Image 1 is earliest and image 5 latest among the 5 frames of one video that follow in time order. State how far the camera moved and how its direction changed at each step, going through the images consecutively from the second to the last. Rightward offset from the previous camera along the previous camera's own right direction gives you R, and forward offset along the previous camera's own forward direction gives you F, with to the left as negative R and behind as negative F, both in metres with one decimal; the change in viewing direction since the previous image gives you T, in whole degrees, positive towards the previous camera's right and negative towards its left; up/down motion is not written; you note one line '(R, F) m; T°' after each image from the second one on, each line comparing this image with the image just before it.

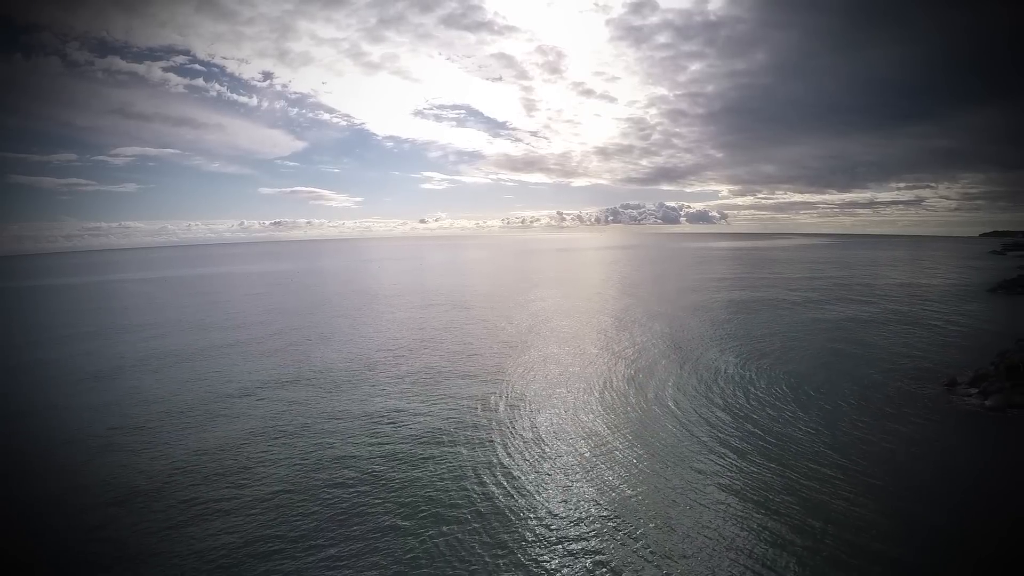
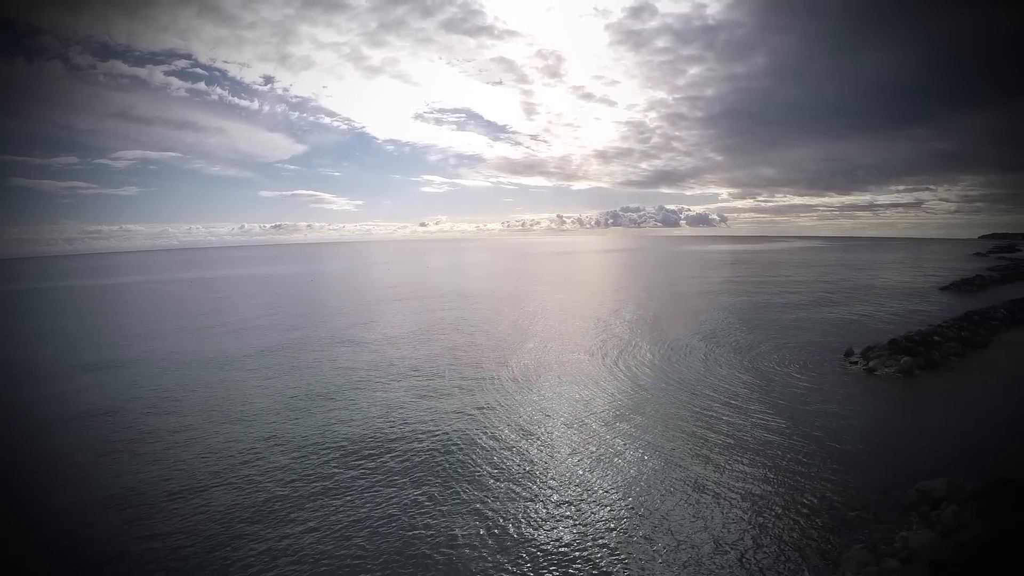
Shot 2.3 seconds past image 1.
(-1.6, -1.7) m; 0°
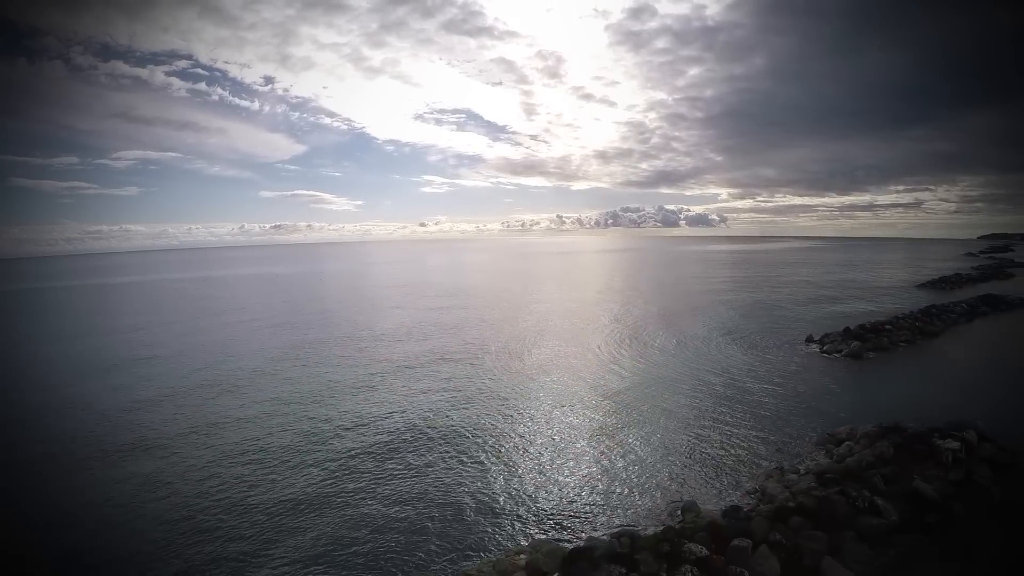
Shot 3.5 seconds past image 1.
(0.0, -3.2) m; 0°
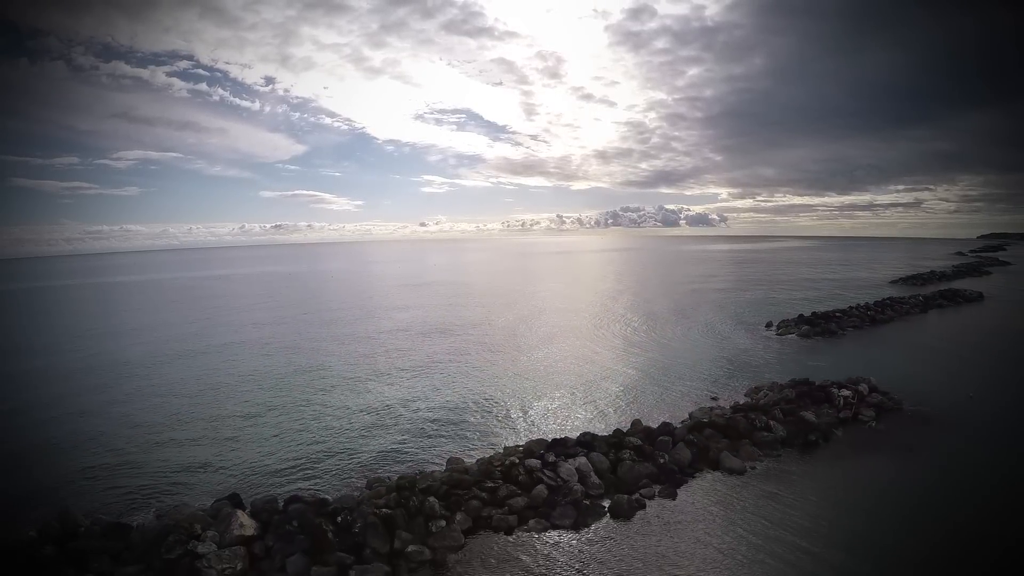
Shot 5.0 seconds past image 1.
(0.0, -4.3) m; 0°
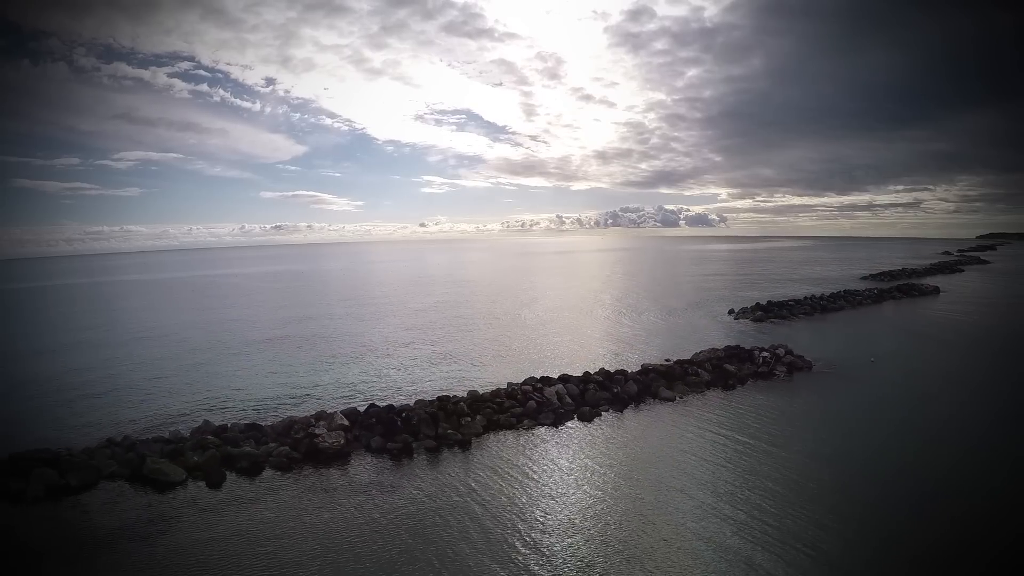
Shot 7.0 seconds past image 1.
(0.0, -5.5) m; 0°
